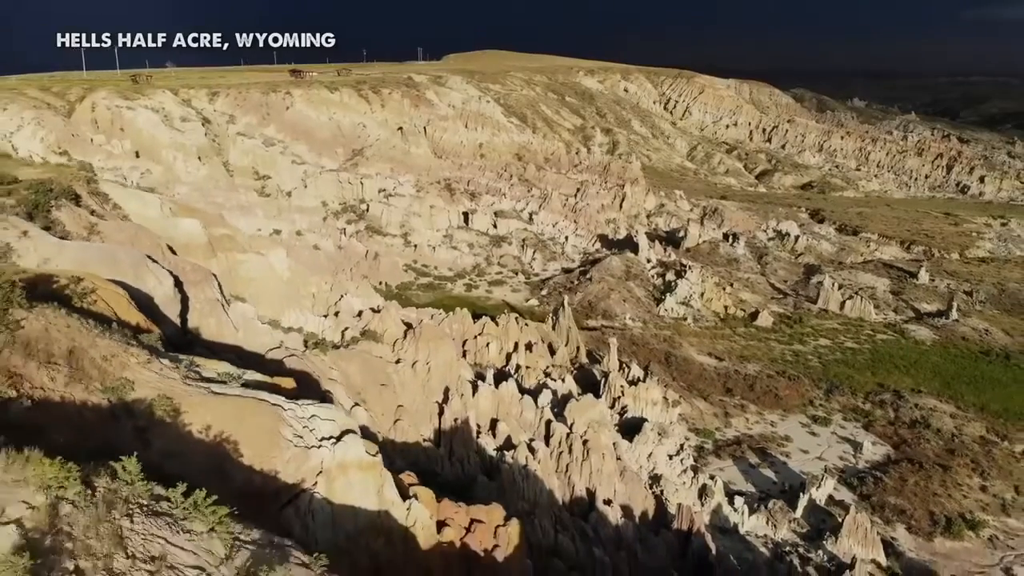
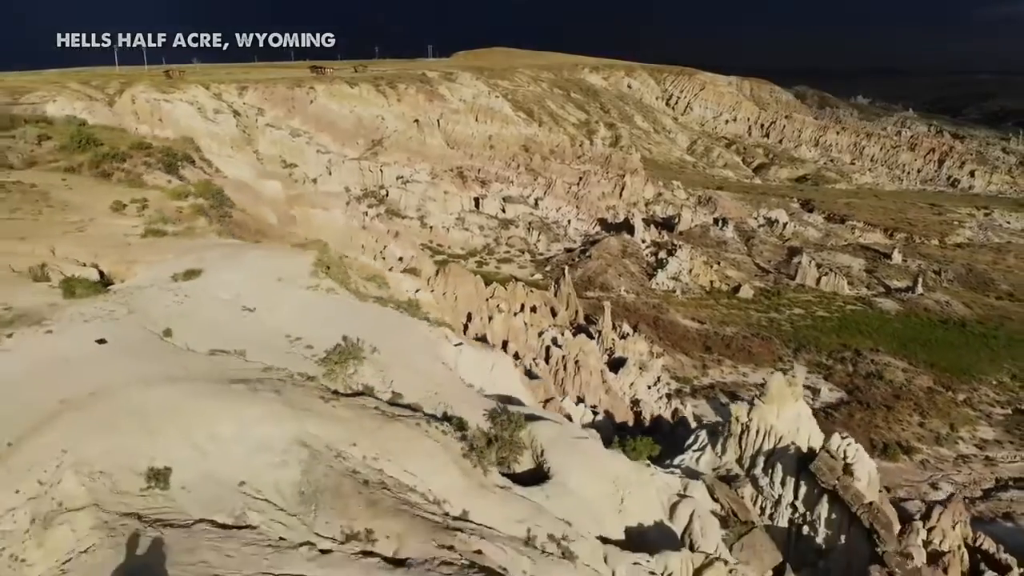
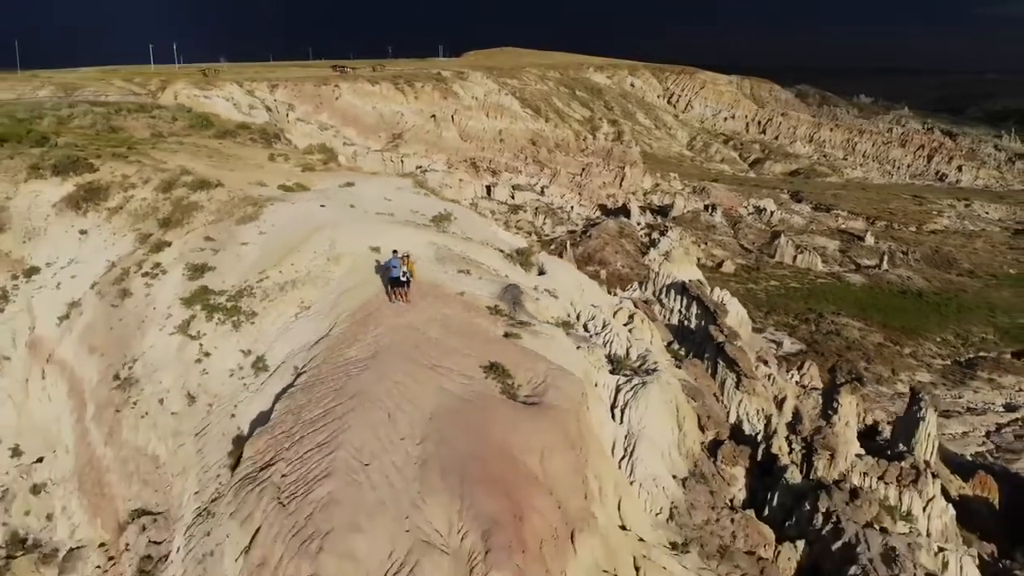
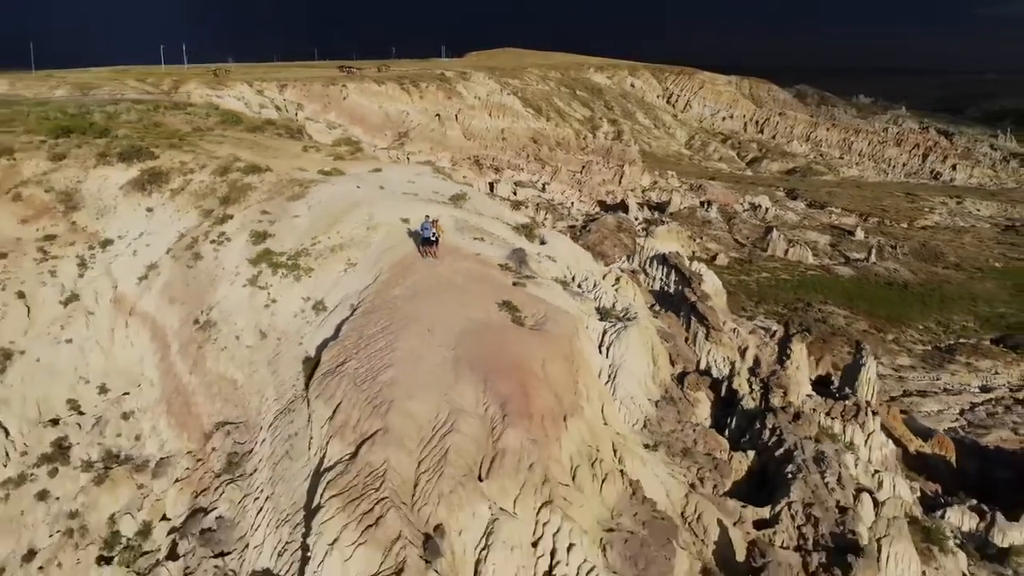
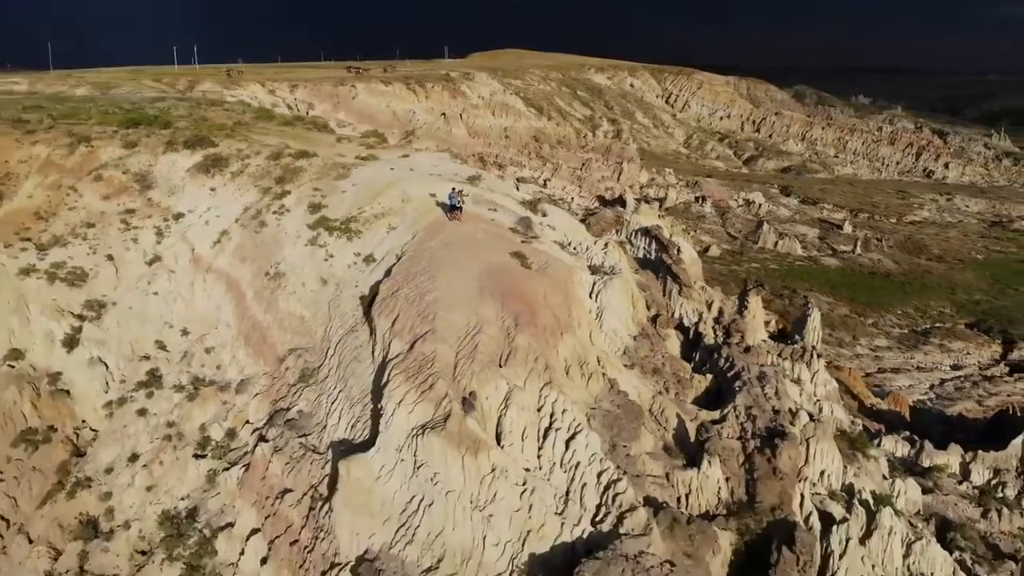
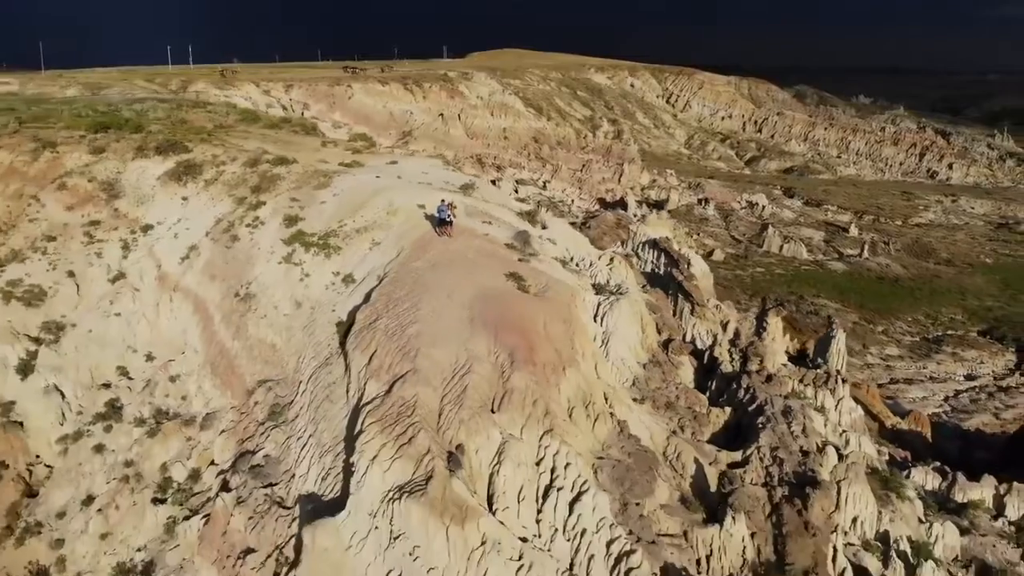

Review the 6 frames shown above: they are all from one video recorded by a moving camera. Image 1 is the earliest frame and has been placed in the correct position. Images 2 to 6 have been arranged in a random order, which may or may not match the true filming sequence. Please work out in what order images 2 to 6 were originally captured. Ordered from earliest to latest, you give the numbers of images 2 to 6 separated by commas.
2, 3, 4, 6, 5
